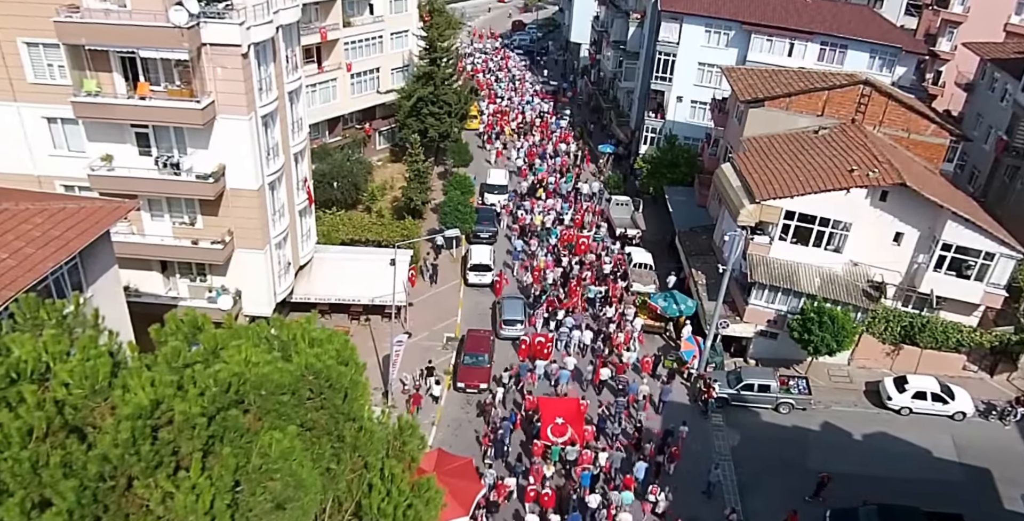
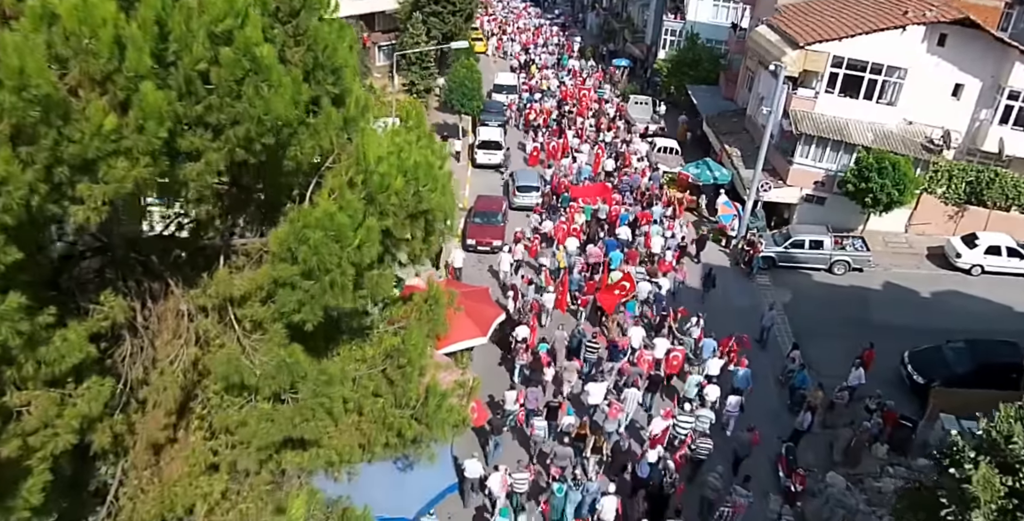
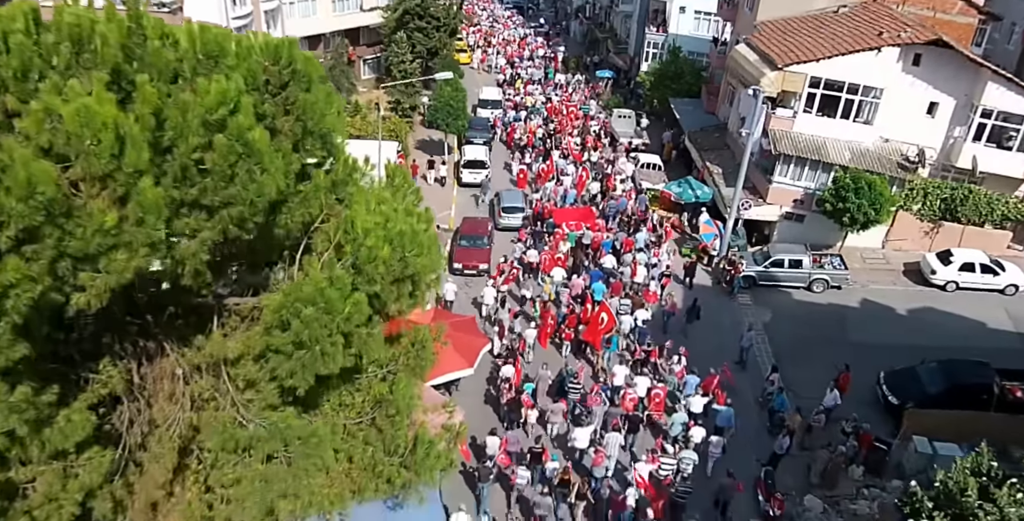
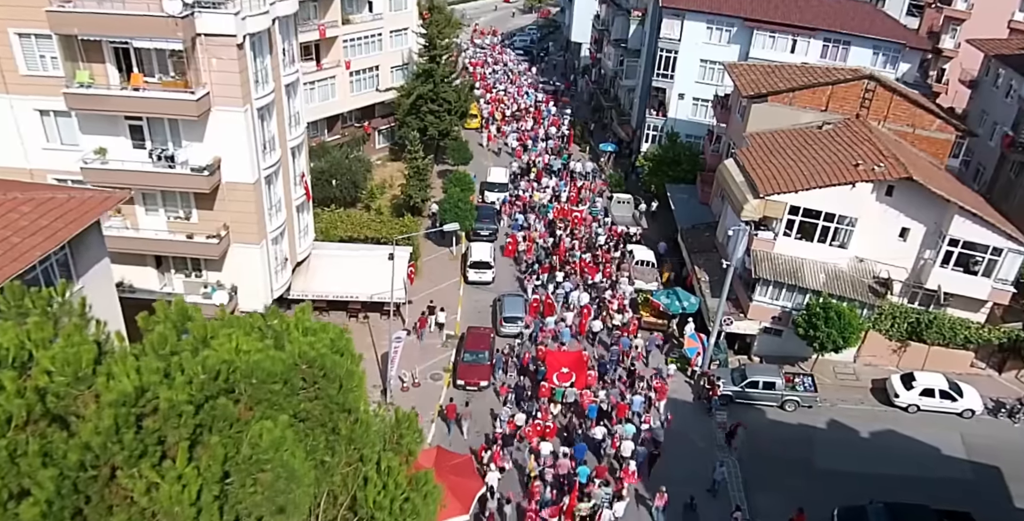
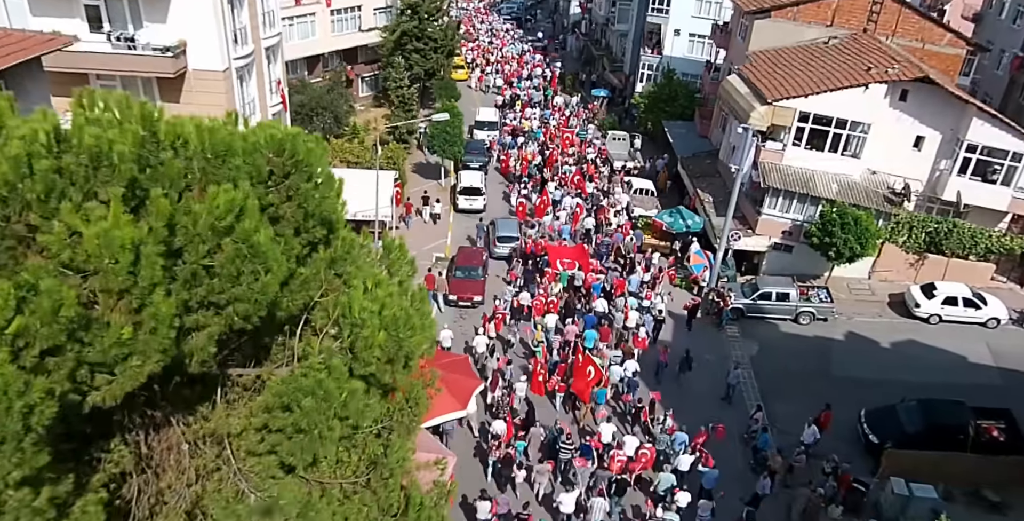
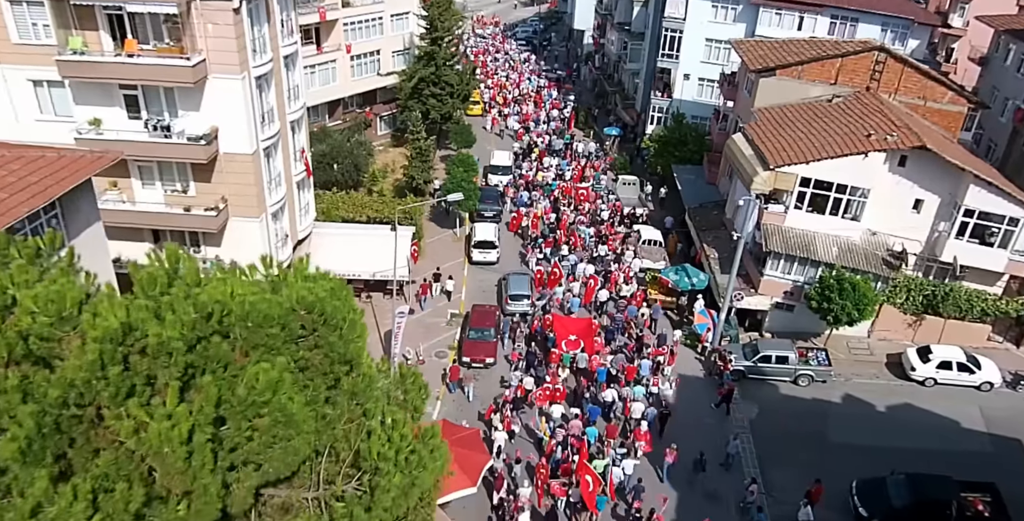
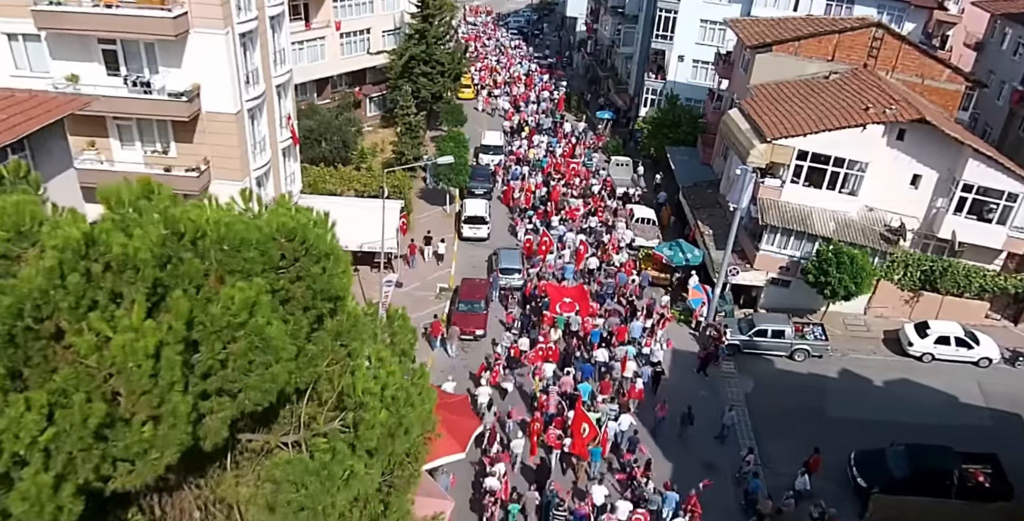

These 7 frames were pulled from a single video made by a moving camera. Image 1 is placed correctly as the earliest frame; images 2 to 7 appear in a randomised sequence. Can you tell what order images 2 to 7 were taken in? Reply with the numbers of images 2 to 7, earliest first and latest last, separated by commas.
4, 6, 7, 5, 3, 2
